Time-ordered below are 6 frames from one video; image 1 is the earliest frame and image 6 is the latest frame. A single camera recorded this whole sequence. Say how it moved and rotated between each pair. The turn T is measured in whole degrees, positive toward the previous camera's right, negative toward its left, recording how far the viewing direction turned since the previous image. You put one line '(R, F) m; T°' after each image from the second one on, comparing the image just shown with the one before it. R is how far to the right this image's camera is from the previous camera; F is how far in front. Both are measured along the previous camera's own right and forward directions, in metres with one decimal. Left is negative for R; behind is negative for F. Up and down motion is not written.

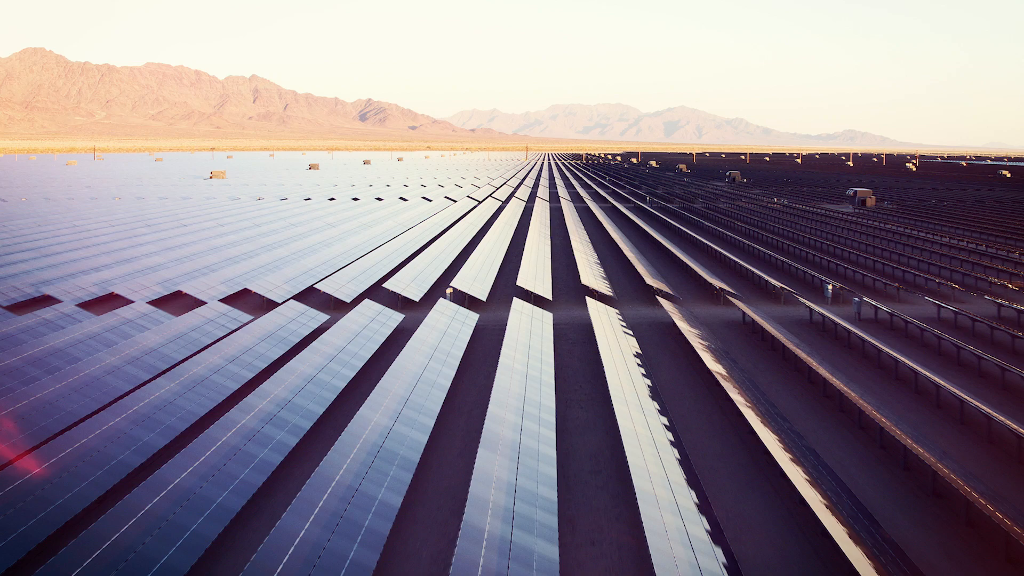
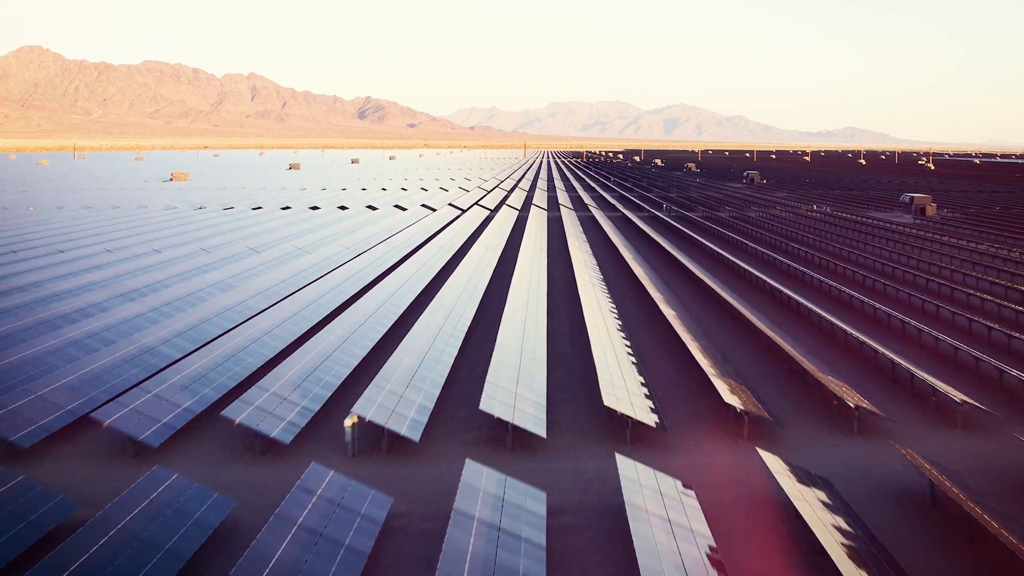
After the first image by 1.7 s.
(+0.3, +3.6) m; 0°
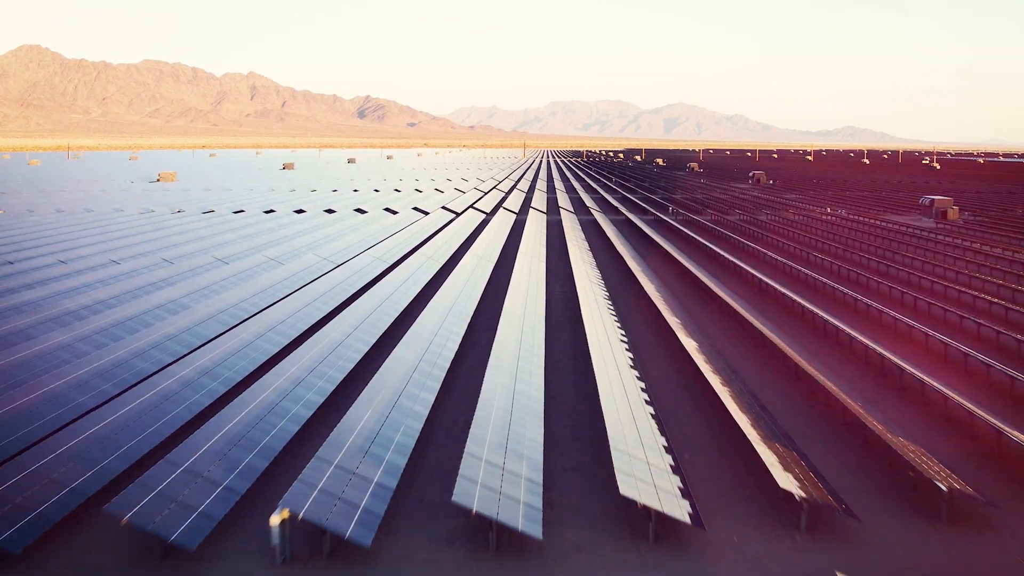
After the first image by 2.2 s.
(+0.1, +1.0) m; 0°
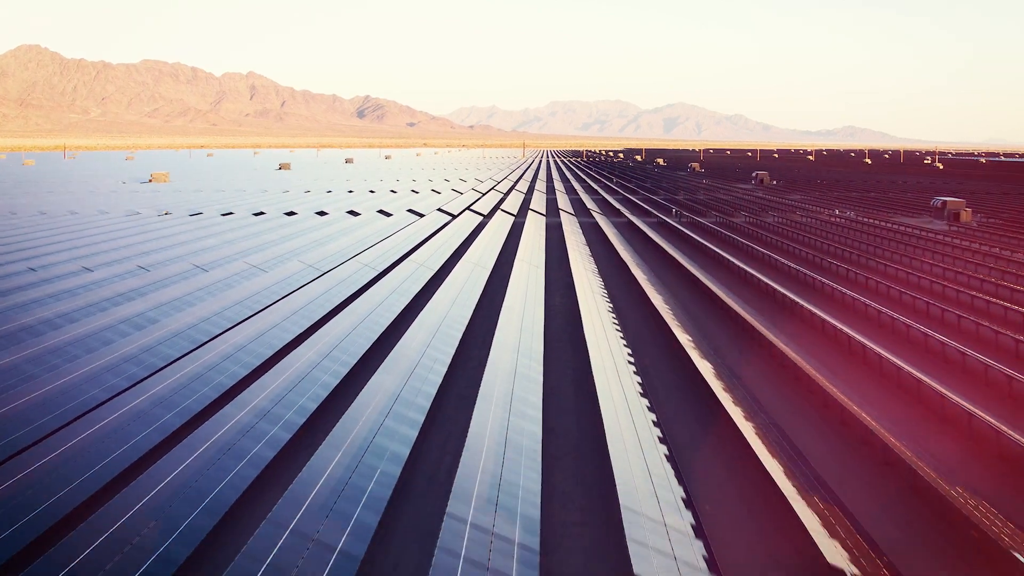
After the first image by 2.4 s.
(0.0, +0.6) m; 0°
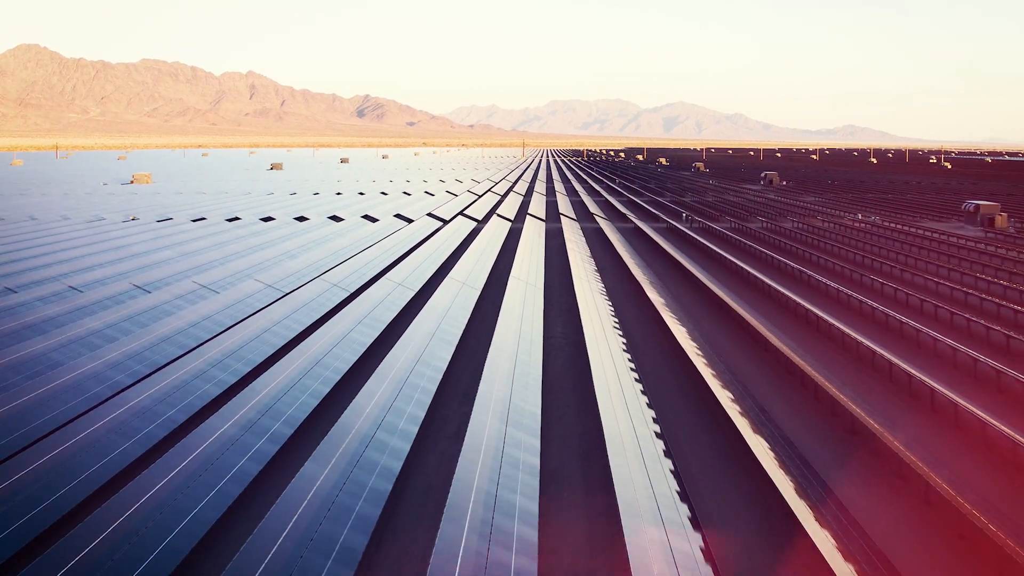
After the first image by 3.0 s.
(+0.1, +1.3) m; 0°
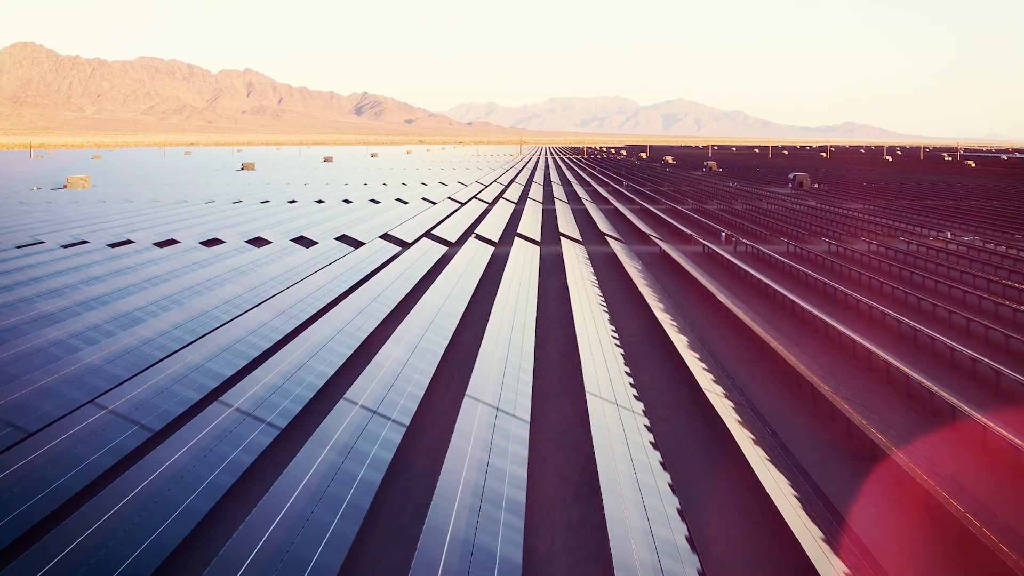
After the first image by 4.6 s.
(+0.3, +3.9) m; 0°
